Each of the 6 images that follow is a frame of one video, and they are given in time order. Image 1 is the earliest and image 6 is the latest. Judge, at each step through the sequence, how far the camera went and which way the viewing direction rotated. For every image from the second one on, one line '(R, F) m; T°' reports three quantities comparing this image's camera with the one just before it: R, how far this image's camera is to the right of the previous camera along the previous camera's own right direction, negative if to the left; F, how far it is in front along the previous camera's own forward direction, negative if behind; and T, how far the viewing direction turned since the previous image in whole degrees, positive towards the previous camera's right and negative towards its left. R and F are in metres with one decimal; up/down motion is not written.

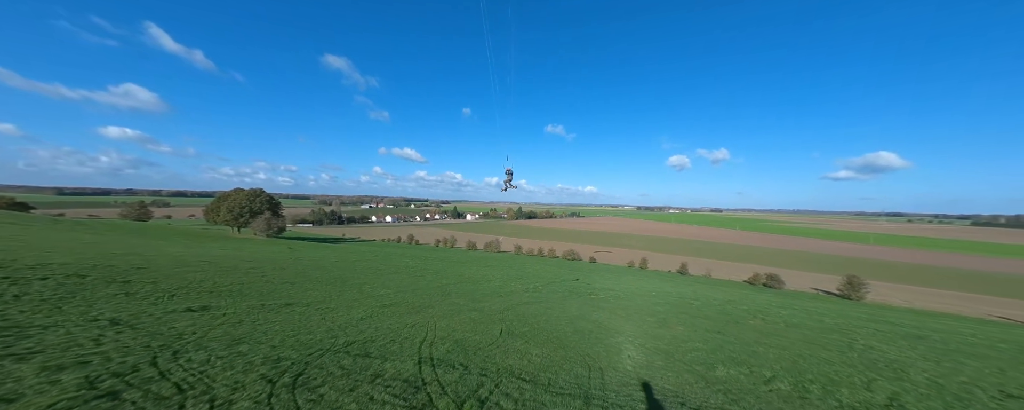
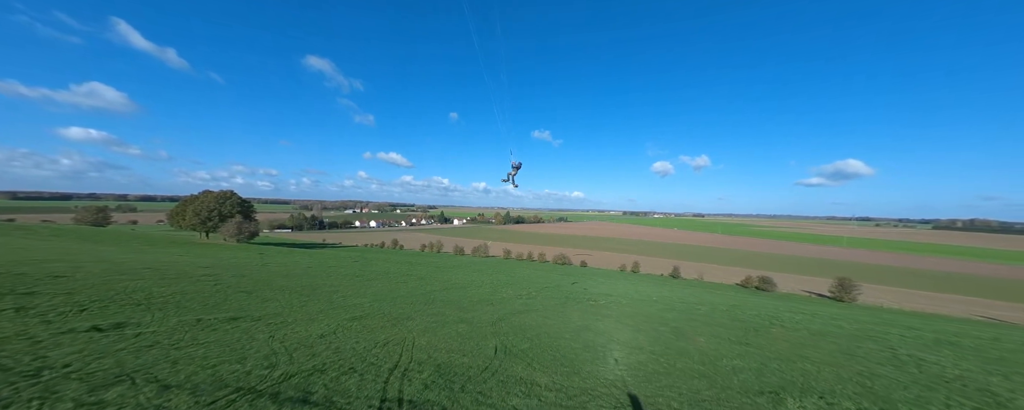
(-0.3, +1.9) m; +2°
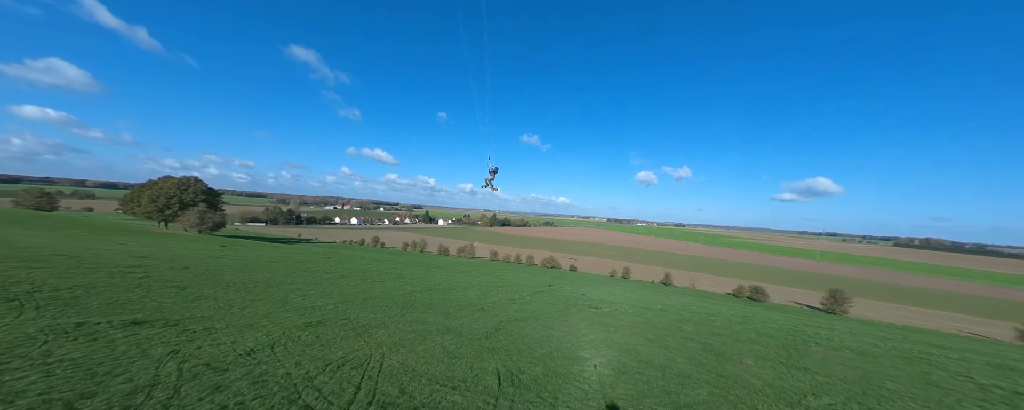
(-0.6, +2.4) m; +3°
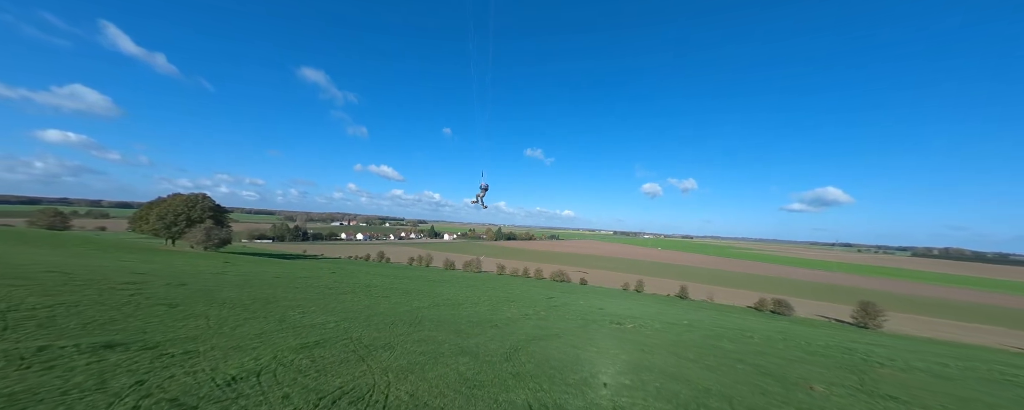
(-0.4, +1.0) m; -1°
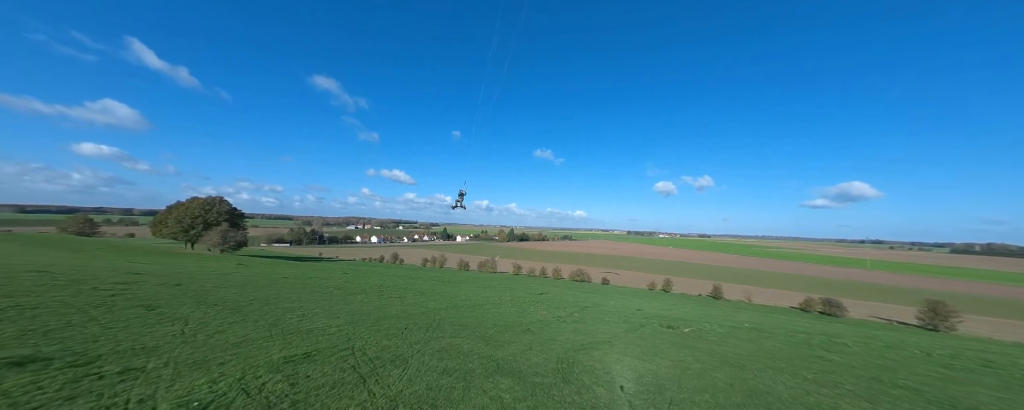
(-0.8, +2.2) m; -2°
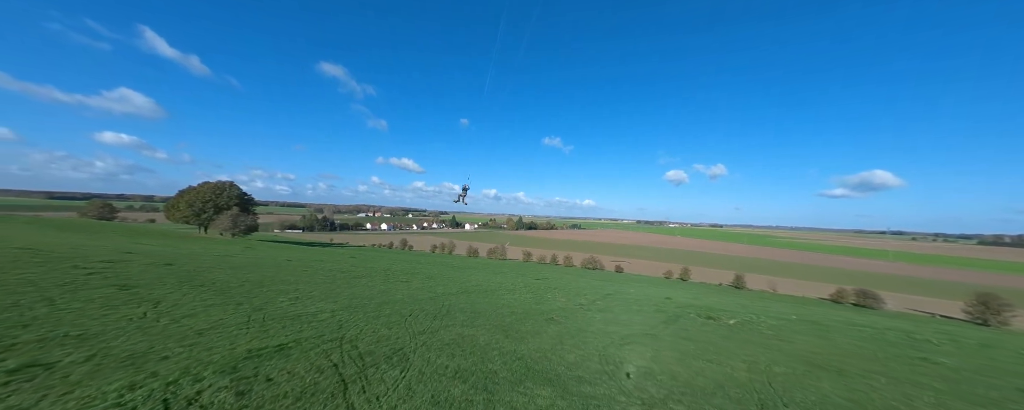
(-0.4, +1.6) m; -2°
